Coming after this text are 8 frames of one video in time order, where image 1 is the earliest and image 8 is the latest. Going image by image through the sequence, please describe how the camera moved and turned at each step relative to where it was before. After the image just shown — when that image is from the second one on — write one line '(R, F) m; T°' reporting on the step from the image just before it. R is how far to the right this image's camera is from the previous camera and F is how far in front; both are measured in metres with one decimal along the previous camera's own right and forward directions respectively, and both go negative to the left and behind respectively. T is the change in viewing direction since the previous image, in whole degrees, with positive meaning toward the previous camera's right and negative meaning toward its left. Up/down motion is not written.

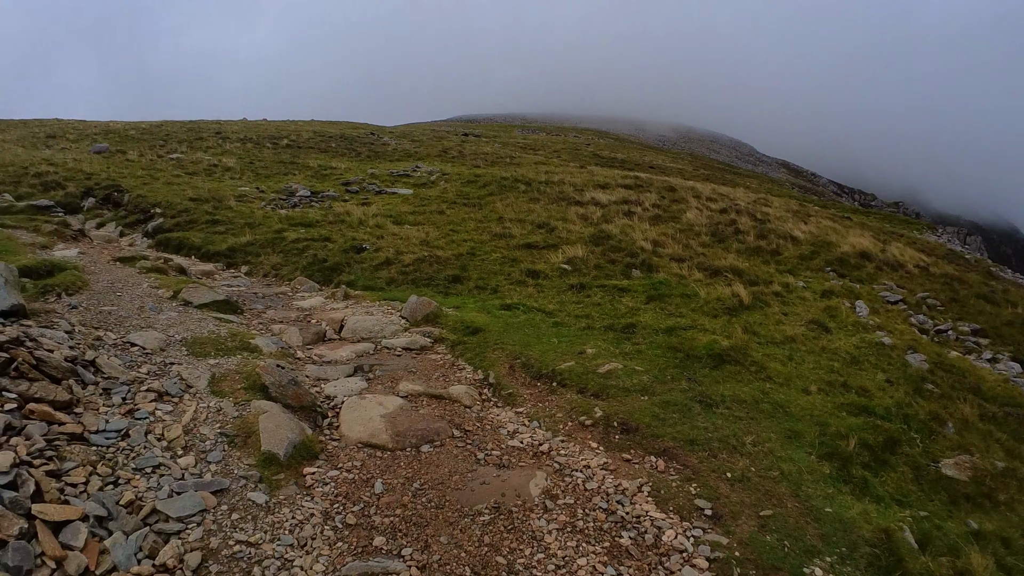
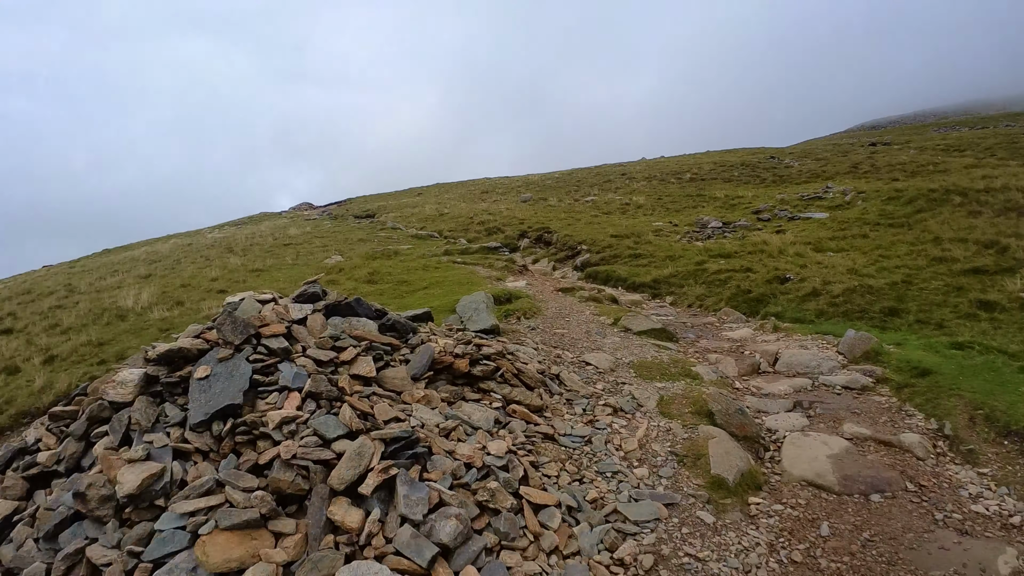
(-4.6, -0.5) m; -15°
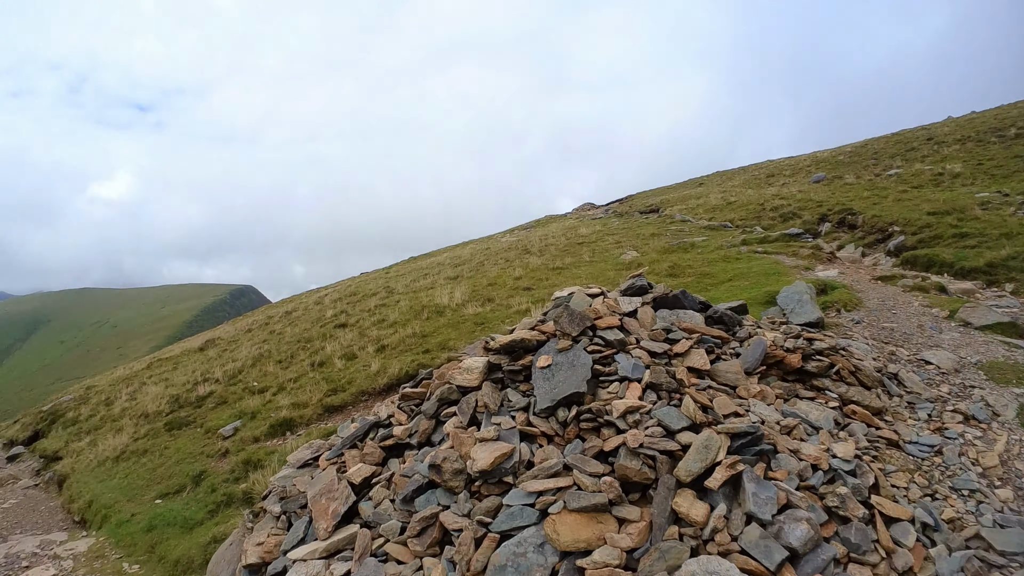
(-3.0, +0.4) m; -8°
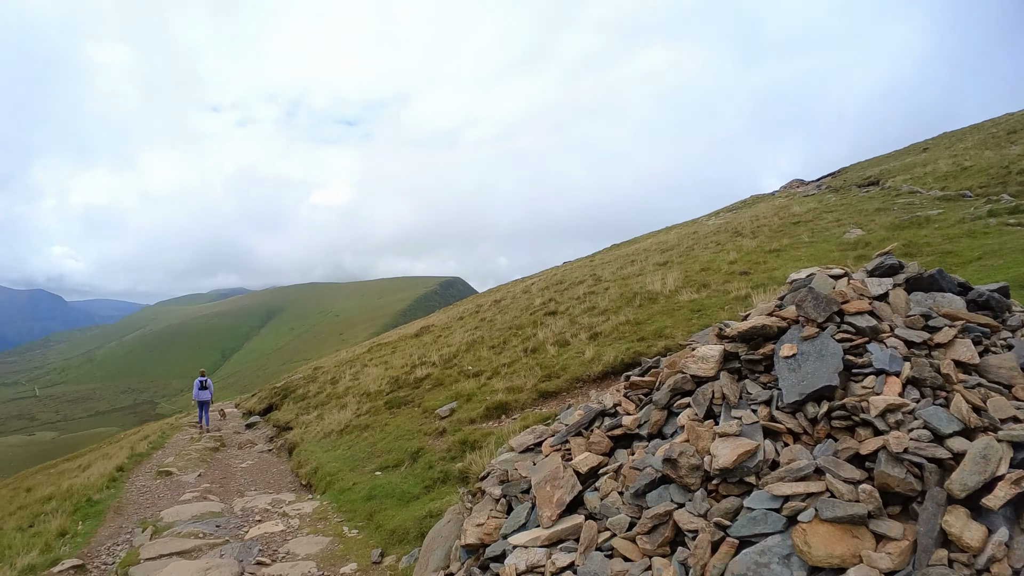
(-1.4, +0.2) m; -8°
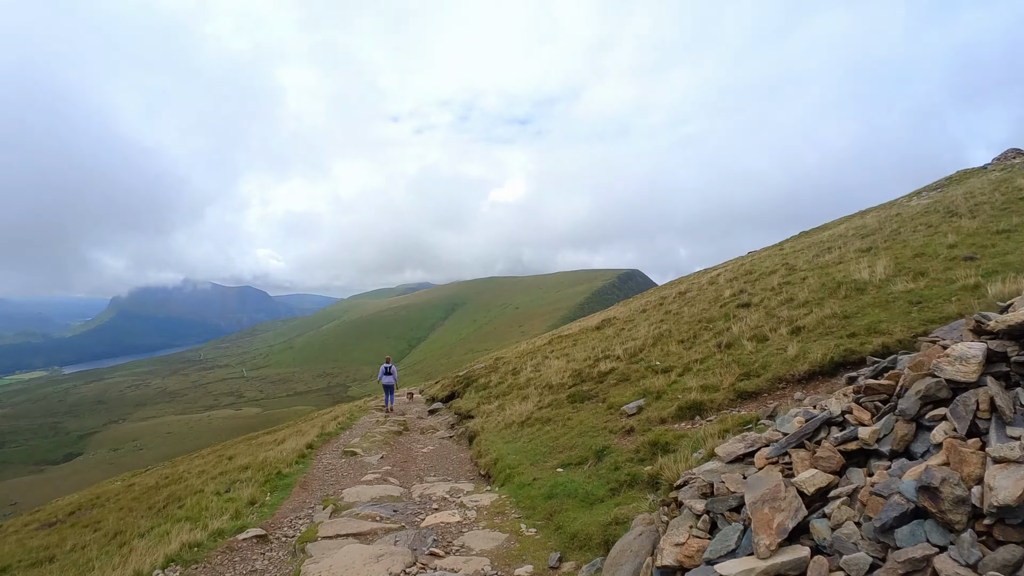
(-0.9, +0.1) m; -10°
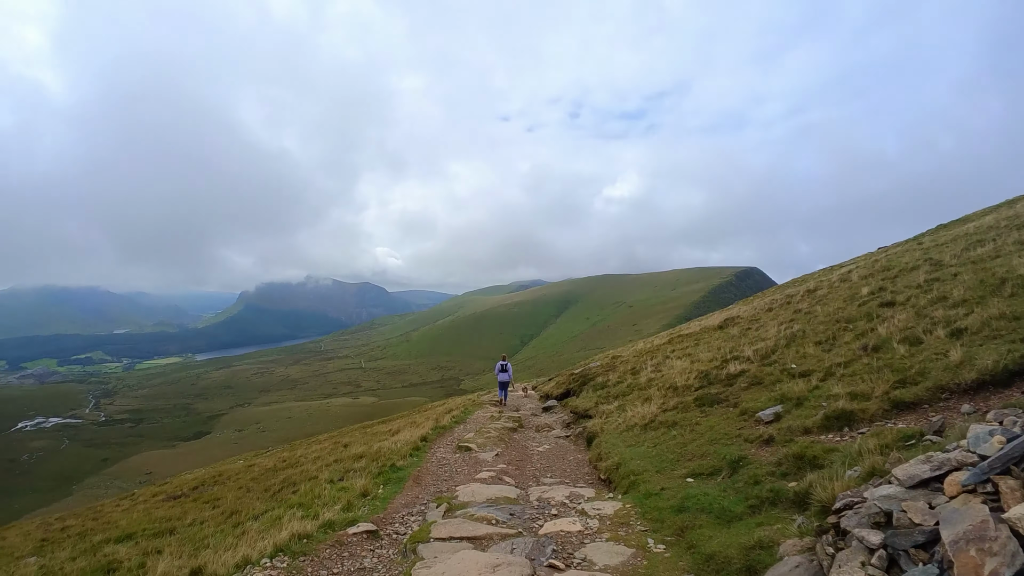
(-0.4, +0.2) m; -9°
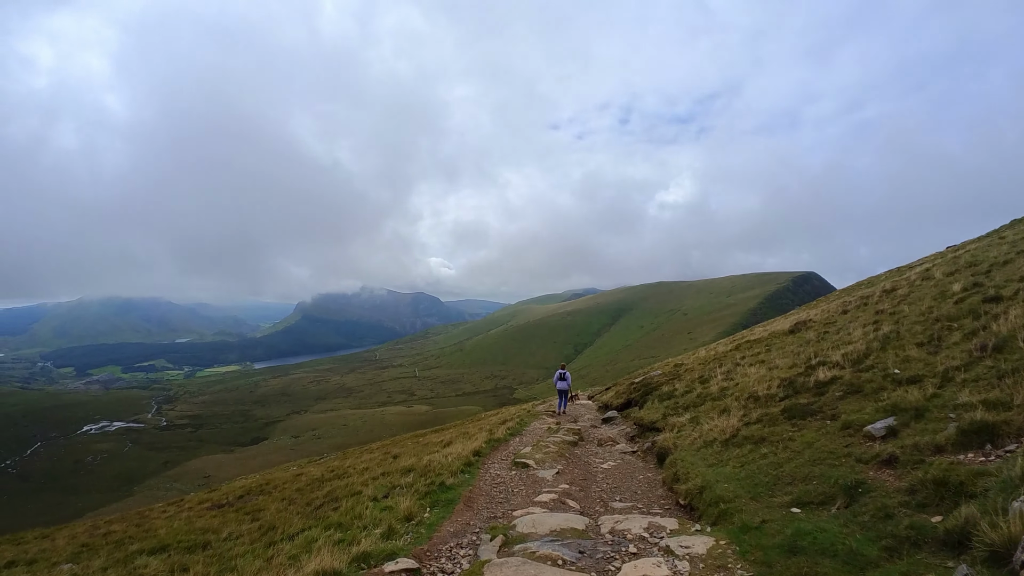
(-0.2, +0.5) m; -4°
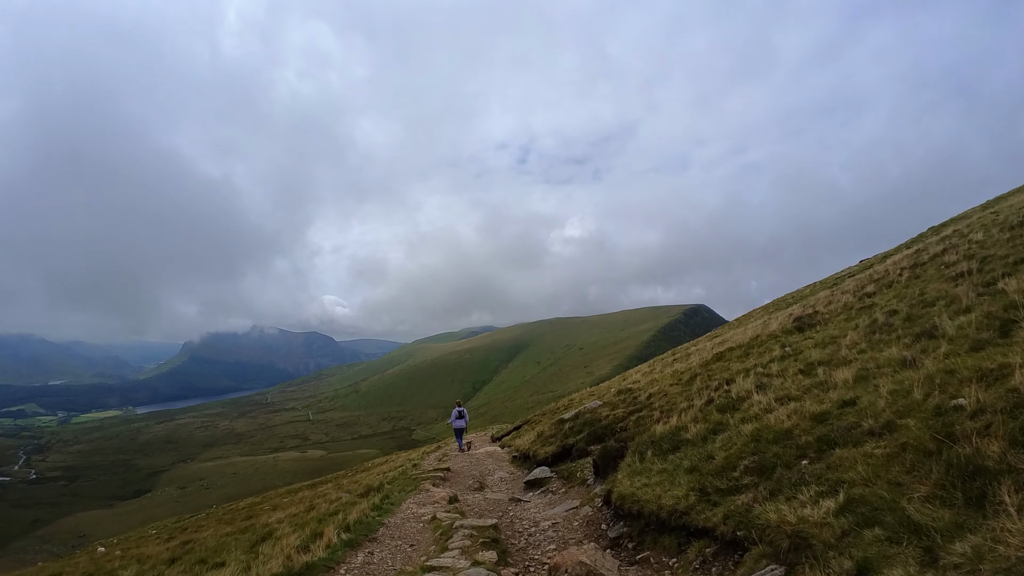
(+1.0, +0.6) m; +7°
